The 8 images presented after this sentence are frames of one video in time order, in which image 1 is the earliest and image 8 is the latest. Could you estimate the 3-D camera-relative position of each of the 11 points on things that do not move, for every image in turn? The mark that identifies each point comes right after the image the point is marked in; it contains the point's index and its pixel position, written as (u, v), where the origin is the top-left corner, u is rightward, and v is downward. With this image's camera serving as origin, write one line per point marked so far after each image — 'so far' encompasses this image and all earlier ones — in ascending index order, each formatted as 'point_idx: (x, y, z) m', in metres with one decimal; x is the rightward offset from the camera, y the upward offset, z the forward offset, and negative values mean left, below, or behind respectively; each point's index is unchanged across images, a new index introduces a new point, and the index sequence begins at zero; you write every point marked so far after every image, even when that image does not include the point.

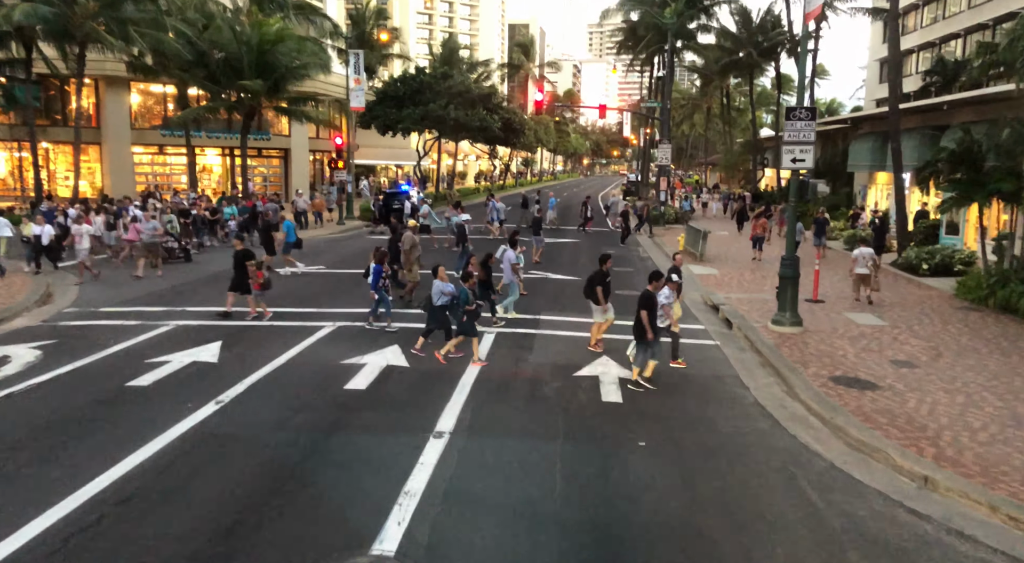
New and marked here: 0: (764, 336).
0: (+4.5, -0.9, +12.6) m
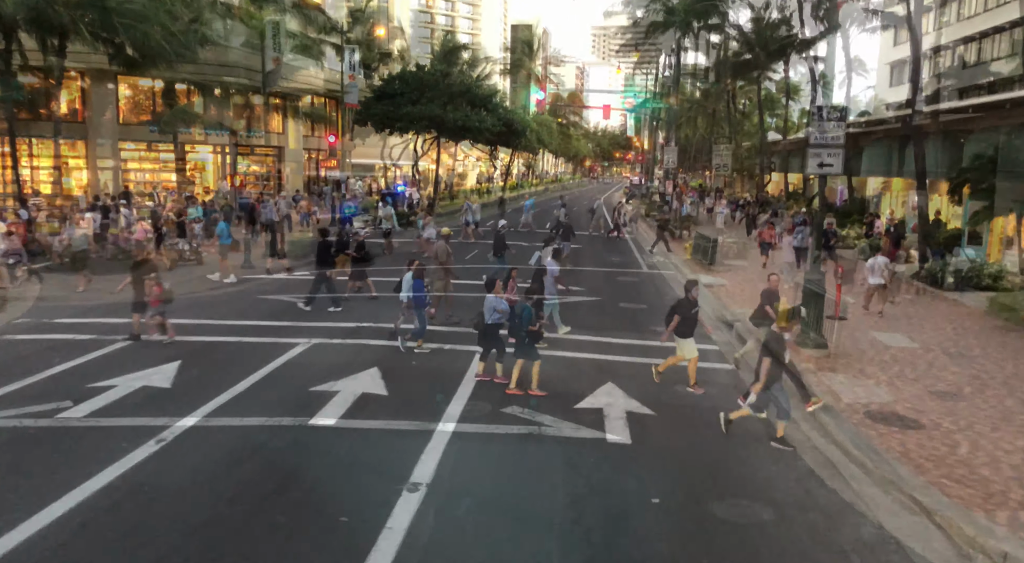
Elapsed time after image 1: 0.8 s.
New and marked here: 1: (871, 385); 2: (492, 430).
0: (+4.4, -1.2, +11.4) m
1: (+5.1, -1.4, +10.5) m
2: (-0.2, -1.7, +8.8) m
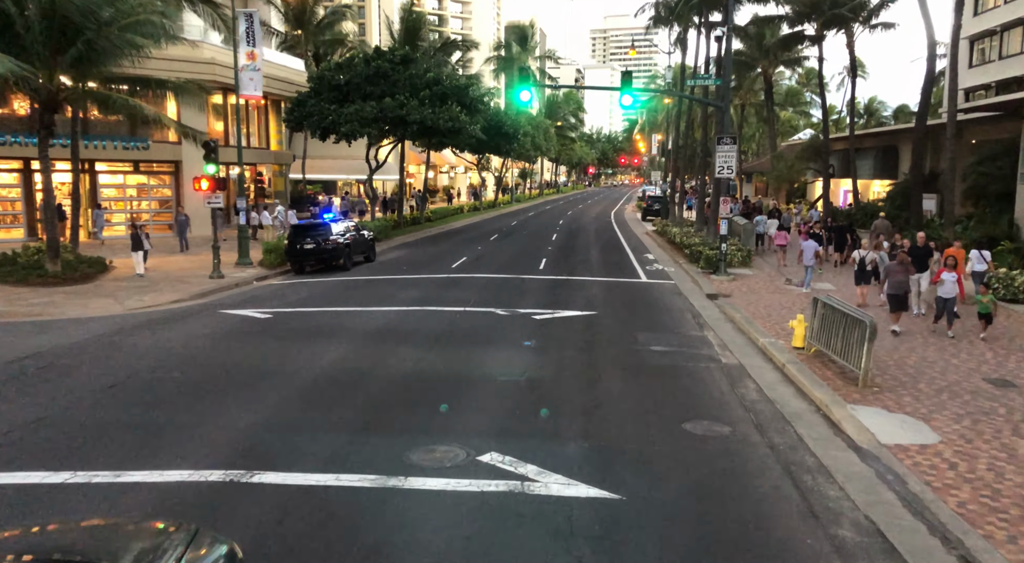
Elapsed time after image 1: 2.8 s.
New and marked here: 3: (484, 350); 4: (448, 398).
0: (+4.1, -1.5, +9.7) m
1: (+4.8, -1.7, +8.9) m
2: (-0.5, -2.0, +7.1) m
3: (-0.4, -1.1, +13.2) m
4: (-0.9, -1.6, +10.3) m
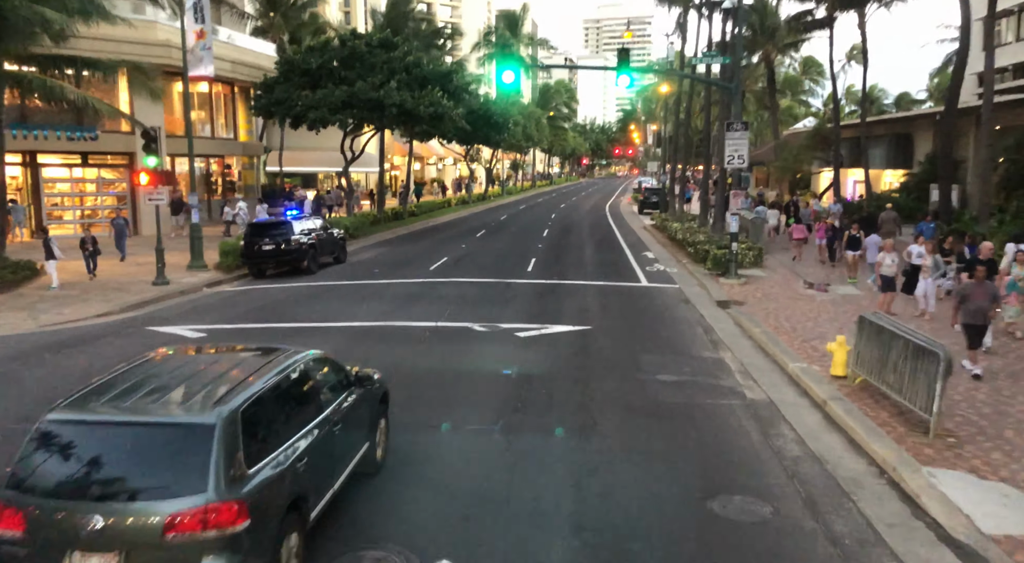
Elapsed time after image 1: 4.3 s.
0: (+3.8, -1.7, +7.4) m
1: (+4.5, -1.9, +6.6) m
2: (-0.8, -2.3, +4.8) m
3: (-0.8, -1.3, +10.8) m
4: (-1.2, -1.8, +7.9) m
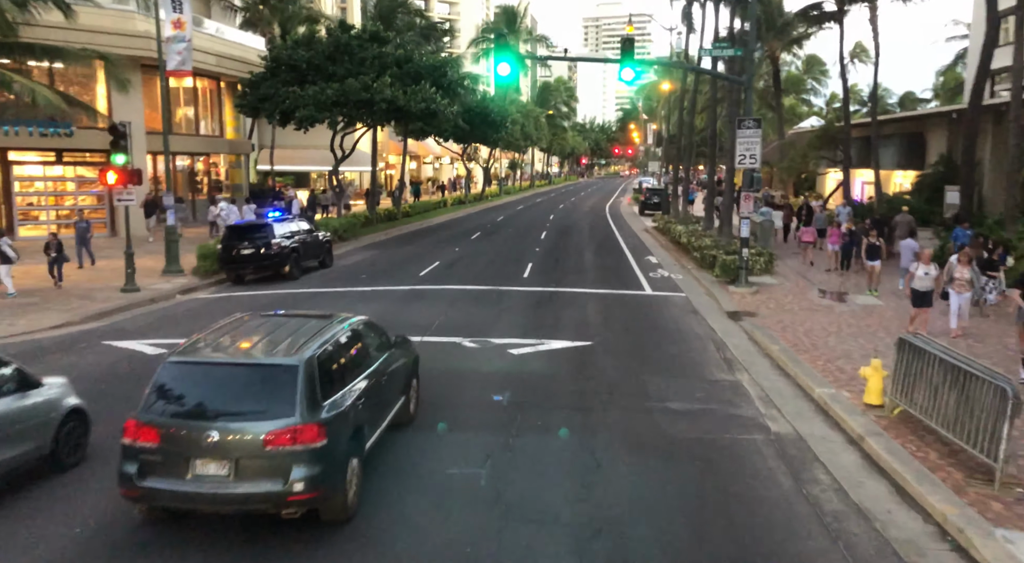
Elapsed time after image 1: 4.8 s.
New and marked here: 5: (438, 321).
0: (+3.7, -1.9, +6.2) m
1: (+4.4, -2.1, +5.4) m
2: (-0.9, -2.4, +3.6) m
3: (-0.9, -1.5, +9.6) m
4: (-1.3, -2.0, +6.7) m
5: (-1.5, -0.8, +14.8) m
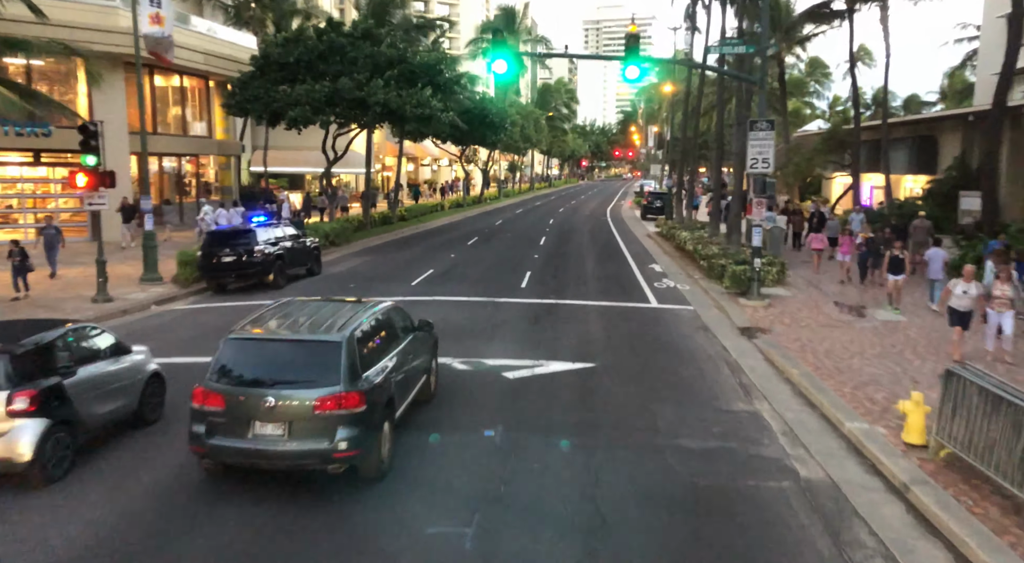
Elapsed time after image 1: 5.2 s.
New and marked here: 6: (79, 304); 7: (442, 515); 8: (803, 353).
0: (+3.6, -2.2, +5.2) m
1: (+4.3, -2.4, +4.3) m
2: (-0.9, -2.7, +2.6) m
3: (-0.9, -1.7, +8.6) m
4: (-1.4, -2.2, +5.7) m
5: (-1.6, -1.0, +13.8) m
6: (-9.1, -0.5, +15.6) m
7: (-0.6, -2.0, +6.4) m
8: (+4.7, -1.2, +12.1) m
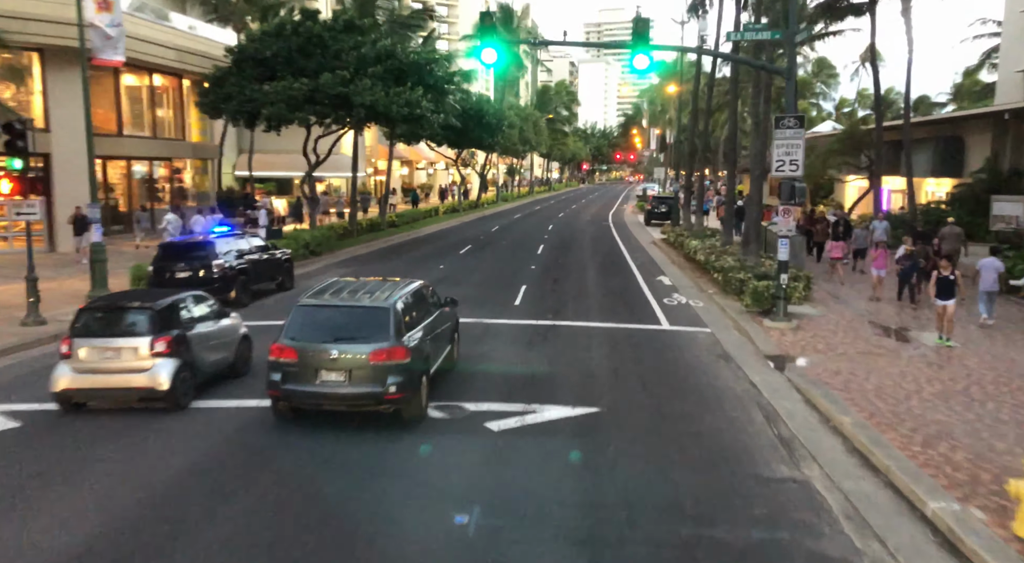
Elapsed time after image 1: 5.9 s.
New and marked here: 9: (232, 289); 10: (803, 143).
0: (+3.5, -2.5, +3.2) m
1: (+4.2, -2.7, +2.3) m
2: (-1.1, -3.0, +0.6) m
3: (-1.1, -2.0, +6.6) m
4: (-1.5, -2.5, +3.7) m
5: (-1.7, -1.4, +11.7) m
6: (-9.3, -0.8, +13.6) m
7: (-0.8, -2.3, +4.4) m
8: (+4.6, -1.5, +10.1) m
9: (-6.0, -0.2, +16.0) m
10: (+5.4, +2.6, +13.8) m
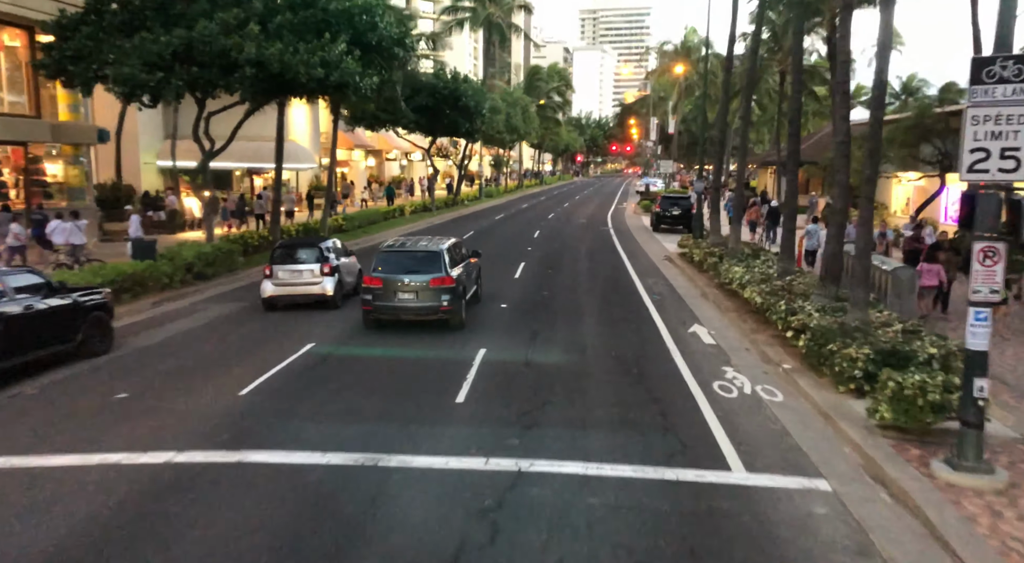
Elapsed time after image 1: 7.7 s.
0: (+2.8, -3.6, -3.8) m
1: (+3.5, -3.8, -4.7) m
2: (-1.7, -4.1, -6.5) m
3: (-1.8, -3.1, -0.5) m
4: (-2.2, -3.6, -3.4) m
5: (-2.4, -2.4, +4.7) m
6: (-10.0, -1.8, +6.5) m
7: (-1.4, -3.4, -2.6) m
8: (+3.9, -2.6, +3.1) m
9: (-6.7, -1.1, +8.9) m
10: (+4.7, +1.5, +6.7) m
